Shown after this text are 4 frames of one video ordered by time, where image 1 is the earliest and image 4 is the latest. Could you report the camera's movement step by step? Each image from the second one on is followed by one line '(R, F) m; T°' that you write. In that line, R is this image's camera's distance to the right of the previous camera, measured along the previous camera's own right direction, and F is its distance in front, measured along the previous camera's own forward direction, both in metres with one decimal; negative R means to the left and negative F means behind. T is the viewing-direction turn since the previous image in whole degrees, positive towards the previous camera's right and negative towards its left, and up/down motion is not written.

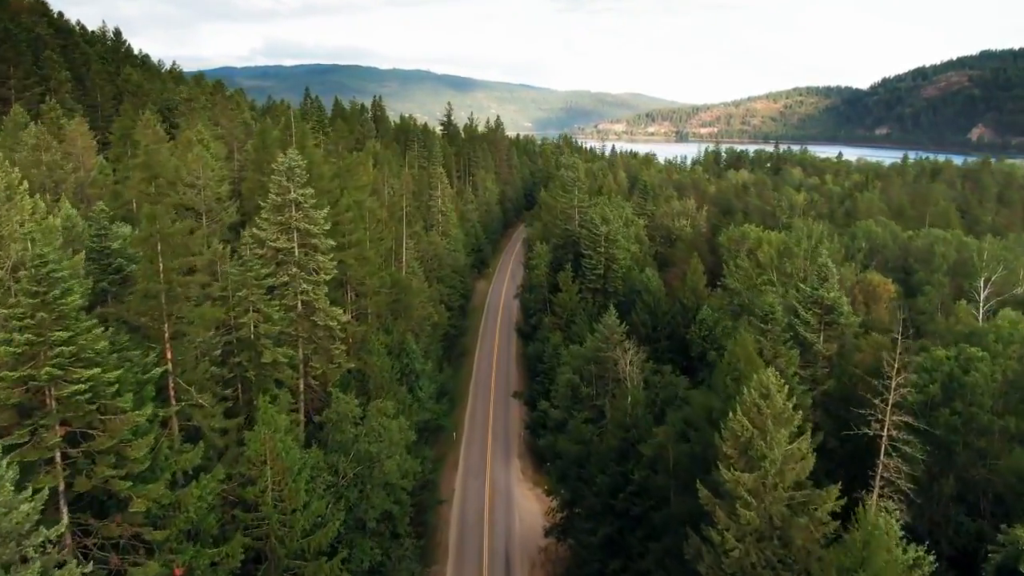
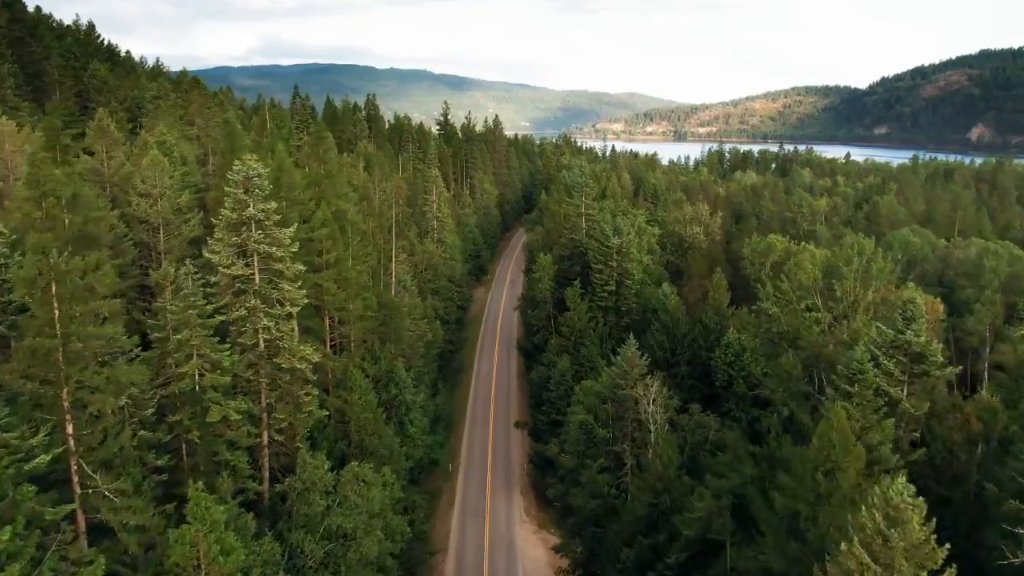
(-0.4, +6.2) m; 0°
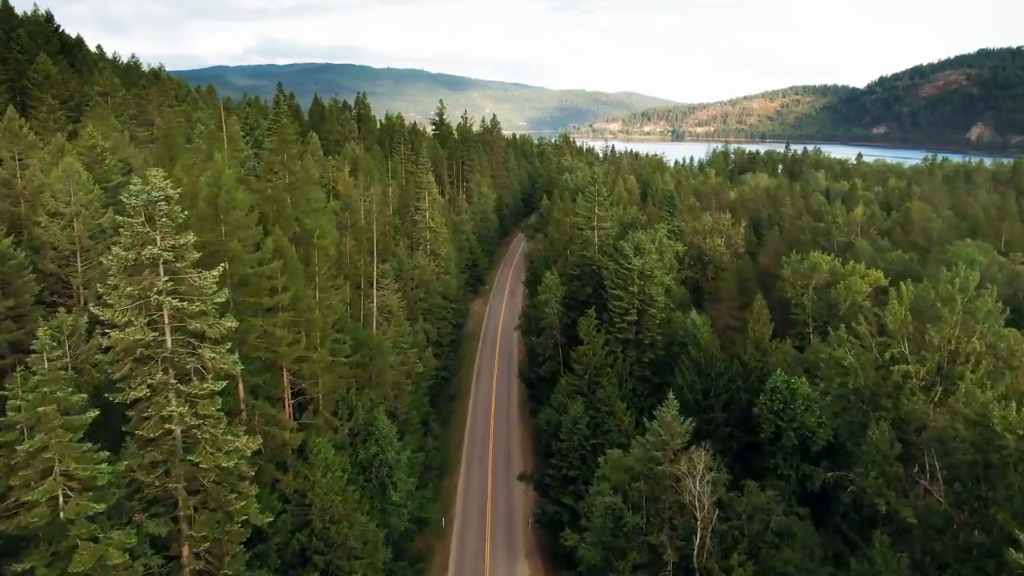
(-0.5, +8.4) m; 0°
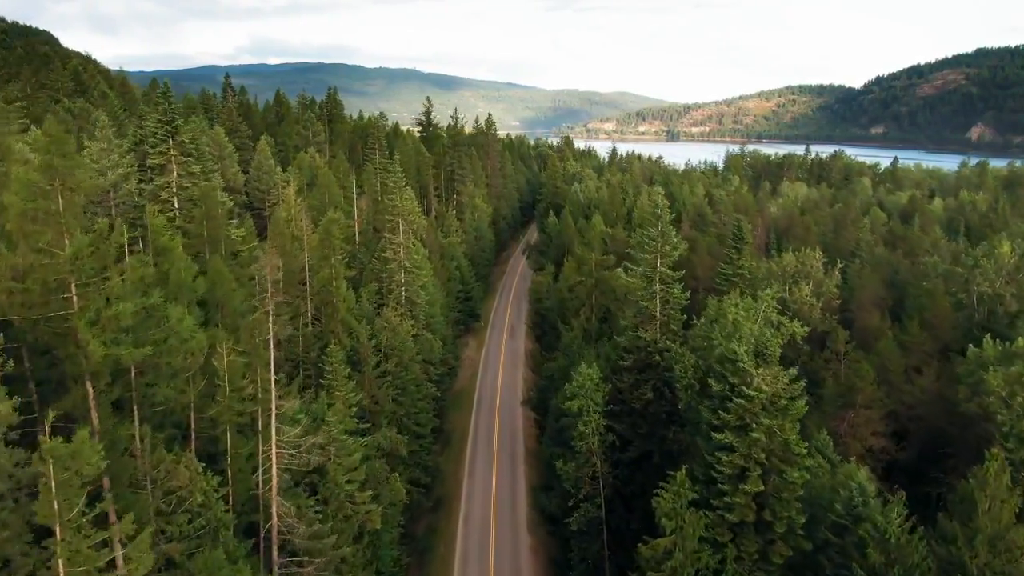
(-1.3, +21.4) m; +1°
